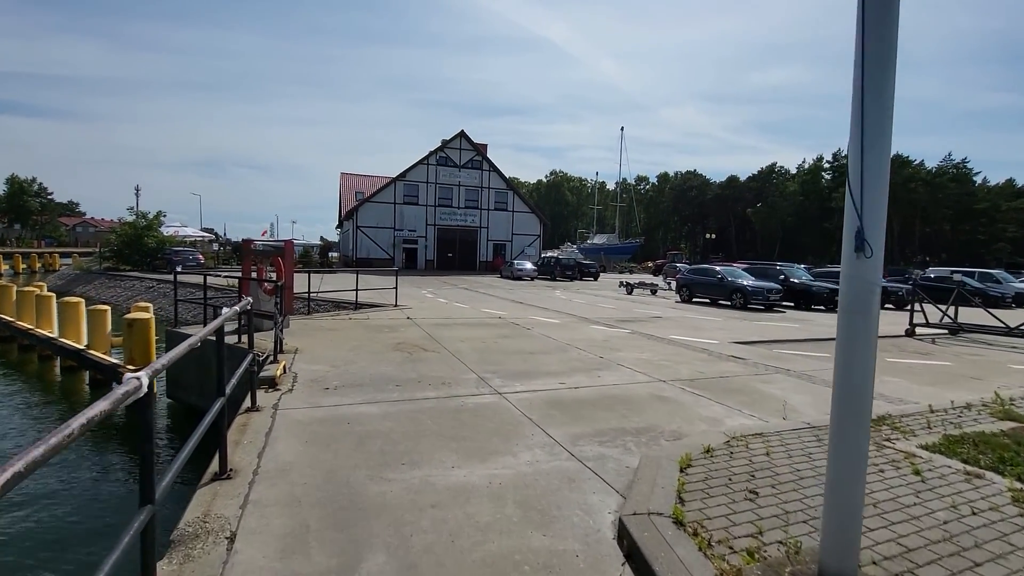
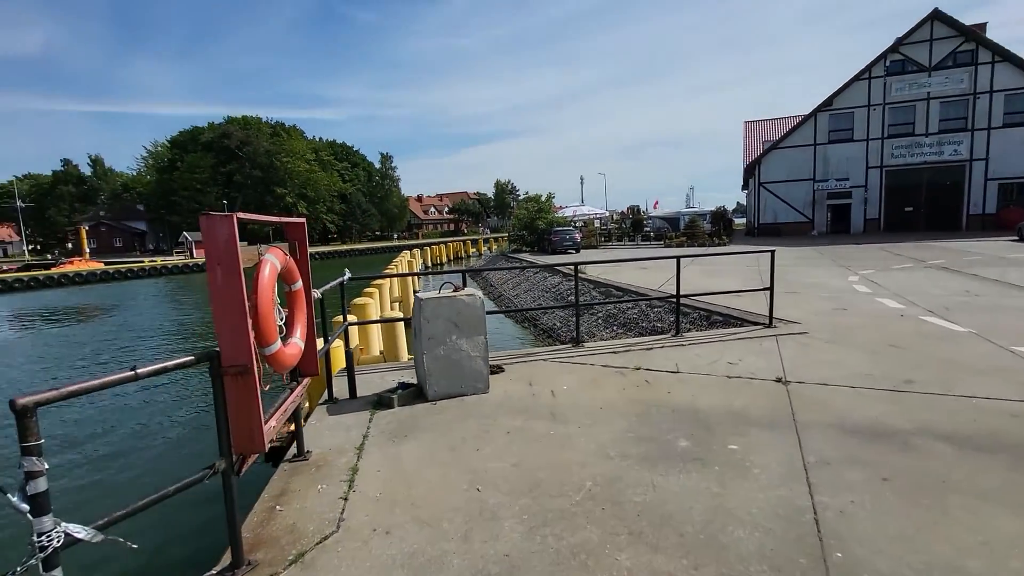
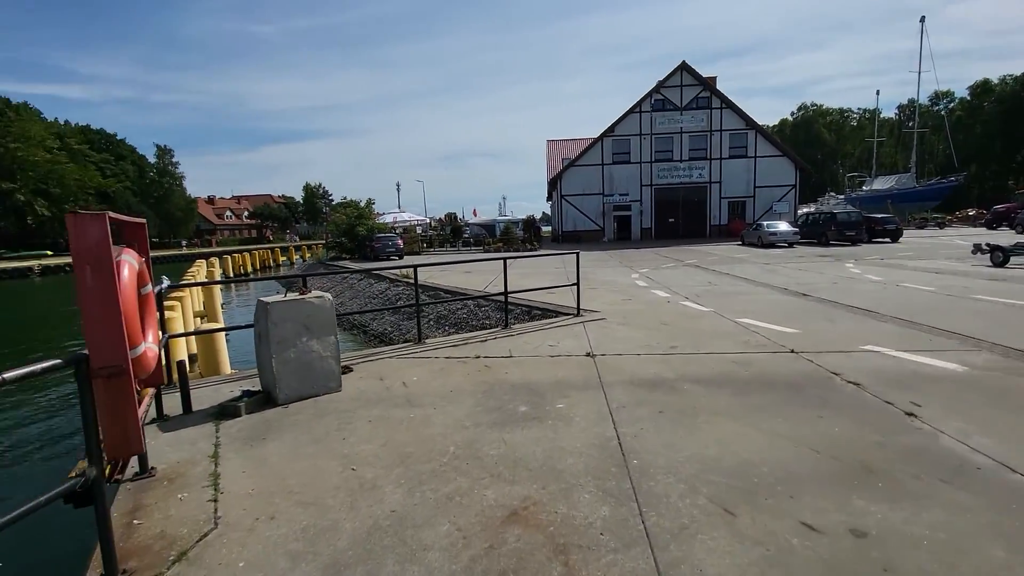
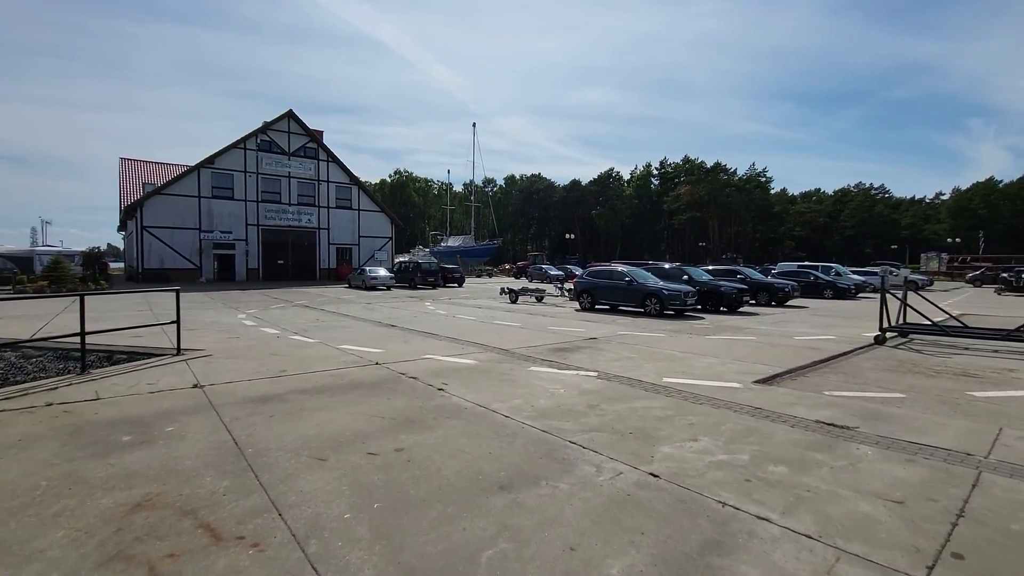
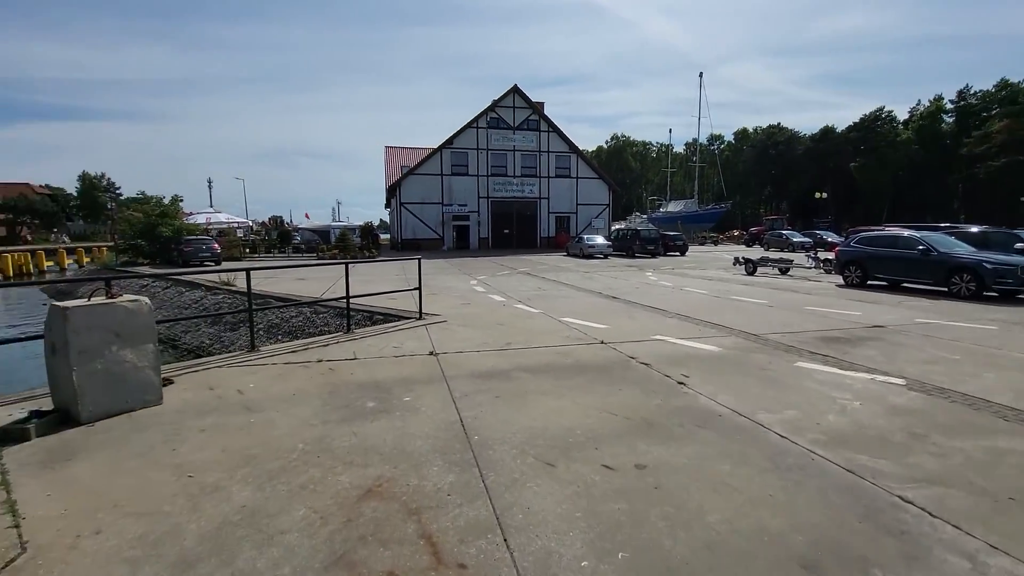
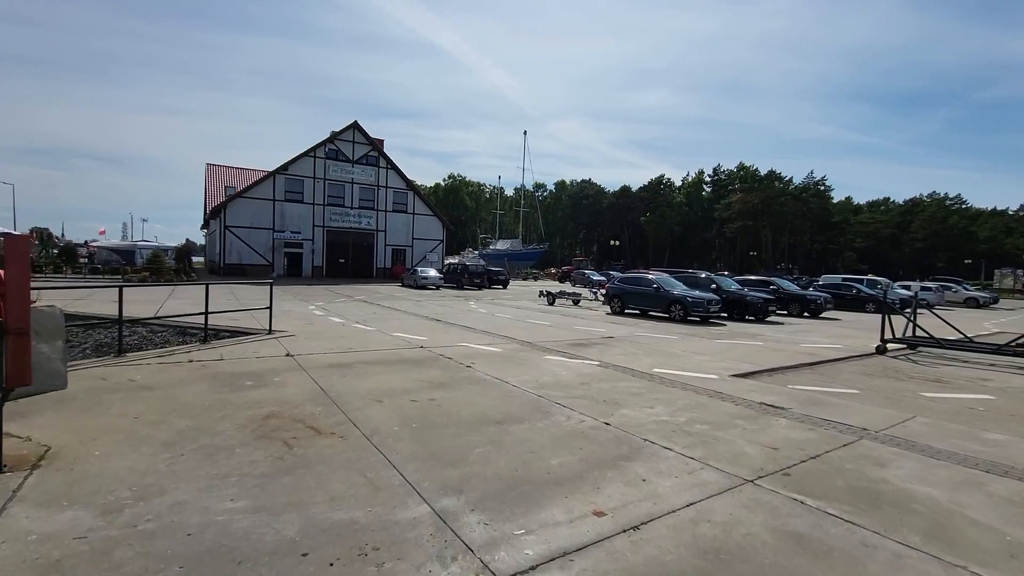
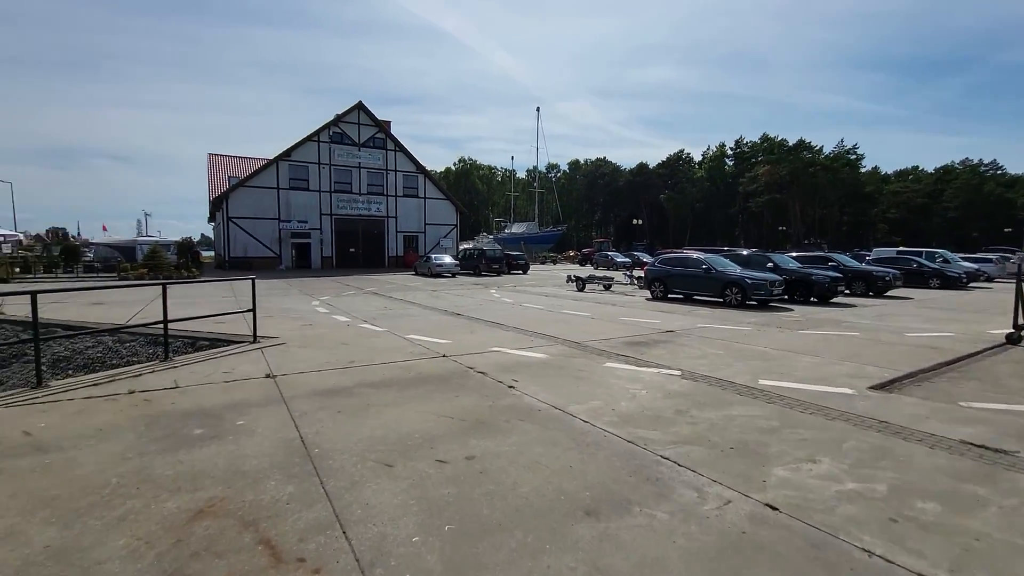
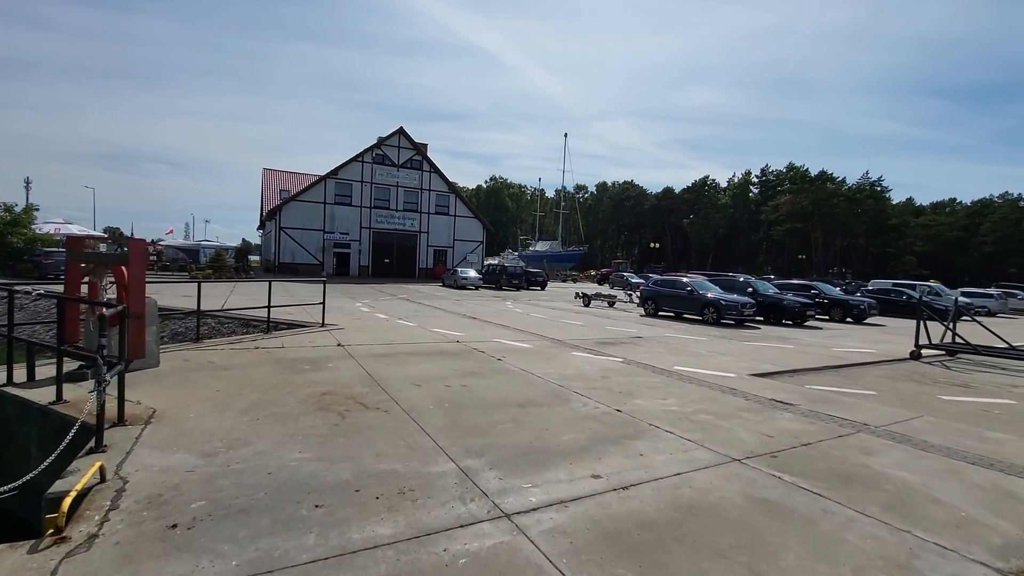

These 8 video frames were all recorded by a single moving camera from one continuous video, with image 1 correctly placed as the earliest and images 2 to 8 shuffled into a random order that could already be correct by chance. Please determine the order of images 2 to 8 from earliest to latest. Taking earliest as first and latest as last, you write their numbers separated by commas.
8, 6, 4, 7, 5, 3, 2
